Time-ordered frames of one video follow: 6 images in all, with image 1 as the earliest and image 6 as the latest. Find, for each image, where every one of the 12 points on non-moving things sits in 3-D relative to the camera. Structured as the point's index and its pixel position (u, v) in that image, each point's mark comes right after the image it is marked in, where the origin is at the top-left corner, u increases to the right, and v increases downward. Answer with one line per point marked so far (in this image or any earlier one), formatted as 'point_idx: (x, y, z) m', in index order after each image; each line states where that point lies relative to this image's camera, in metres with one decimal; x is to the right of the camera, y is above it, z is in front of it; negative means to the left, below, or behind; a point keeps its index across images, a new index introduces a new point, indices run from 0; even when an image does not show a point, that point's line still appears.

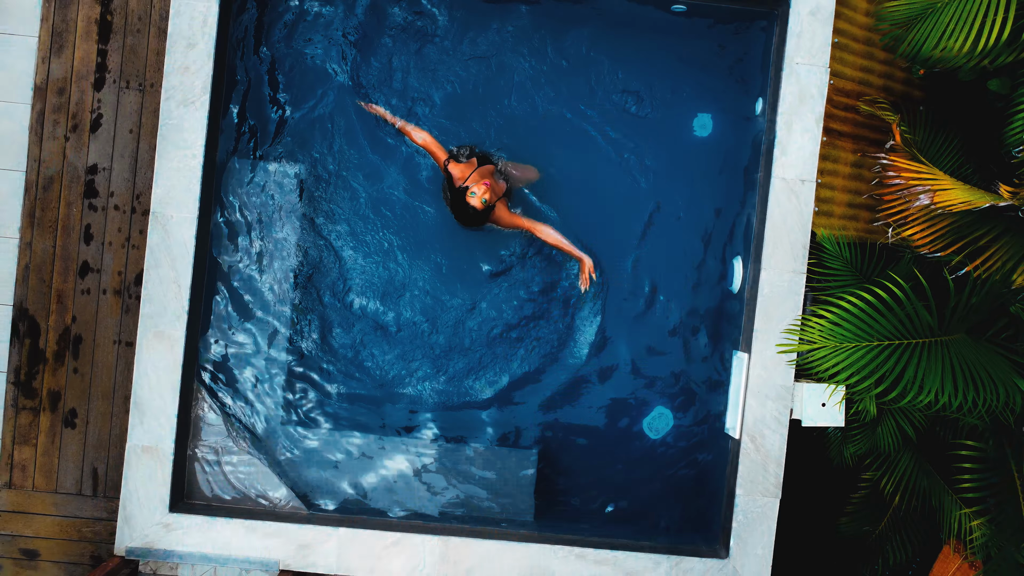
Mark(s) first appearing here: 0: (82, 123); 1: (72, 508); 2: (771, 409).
0: (-1.6, +0.6, +3.5) m
1: (-1.7, -0.8, +3.5) m
2: (+0.8, -0.4, +3.0) m
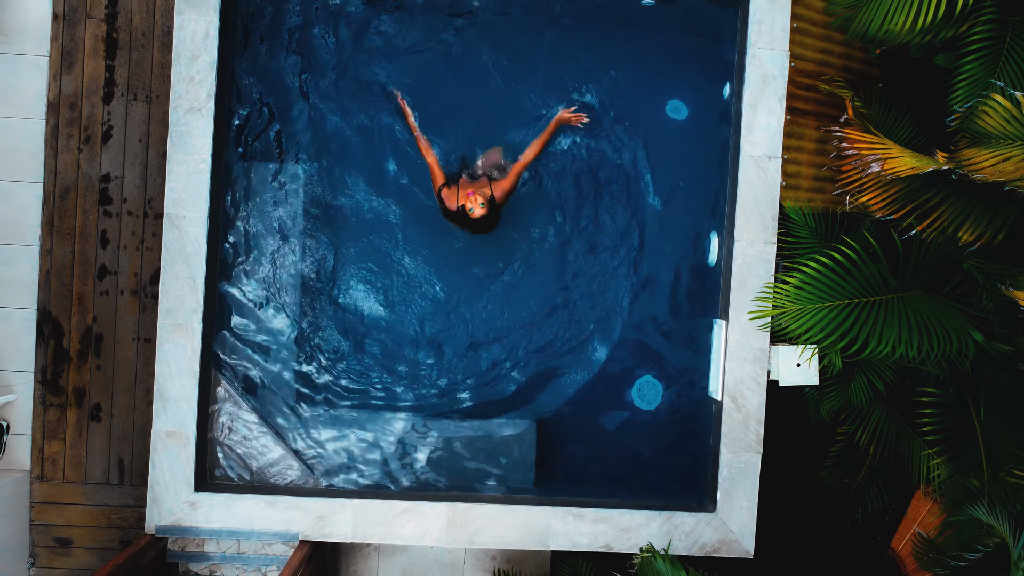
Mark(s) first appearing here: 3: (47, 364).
0: (-1.7, +0.6, +3.7) m
1: (-1.7, -0.8, +3.8) m
2: (+0.8, -0.3, +3.3) m
3: (-1.9, -0.3, +3.7) m
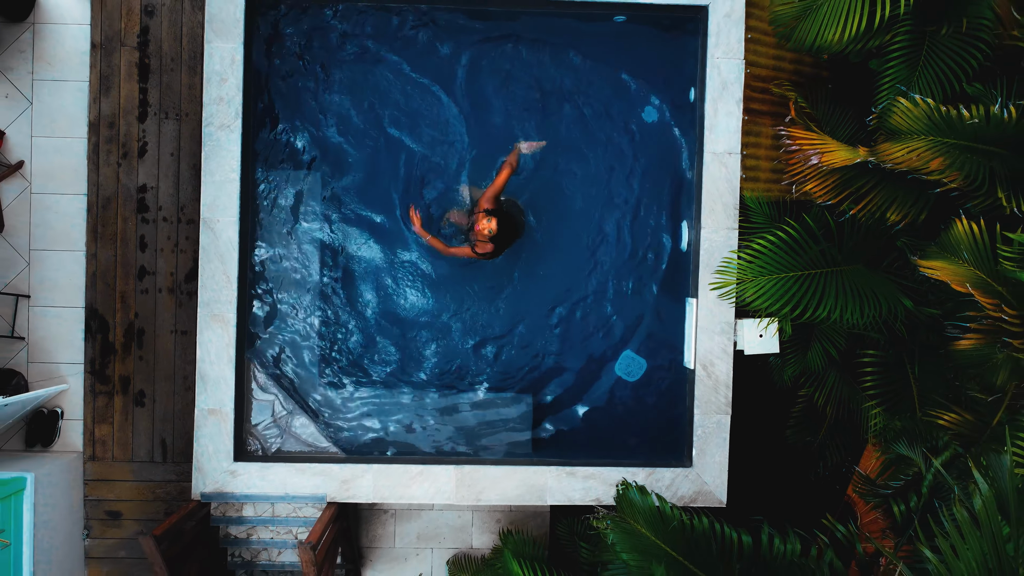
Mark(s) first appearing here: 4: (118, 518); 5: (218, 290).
0: (-1.7, +0.6, +4.2) m
1: (-1.7, -0.8, +4.2) m
2: (+0.8, -0.2, +3.7) m
3: (-1.9, -0.3, +4.2) m
4: (-1.8, -1.0, +4.2) m
5: (-1.1, 0.0, +3.6) m
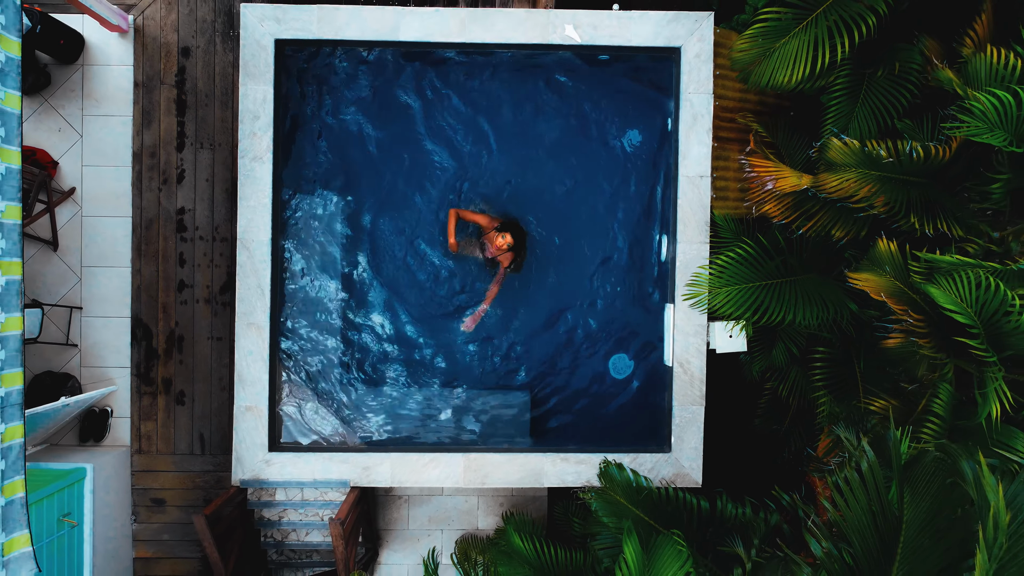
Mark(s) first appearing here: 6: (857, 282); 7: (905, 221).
0: (-1.7, +0.6, +4.7) m
1: (-1.7, -0.9, +4.7) m
2: (+0.8, -0.2, +4.2) m
3: (-1.9, -0.4, +4.7) m
4: (-1.8, -1.1, +4.7) m
5: (-1.2, -0.1, +4.1) m
6: (+1.1, 0.0, +3.1) m
7: (+1.3, +0.2, +3.1) m
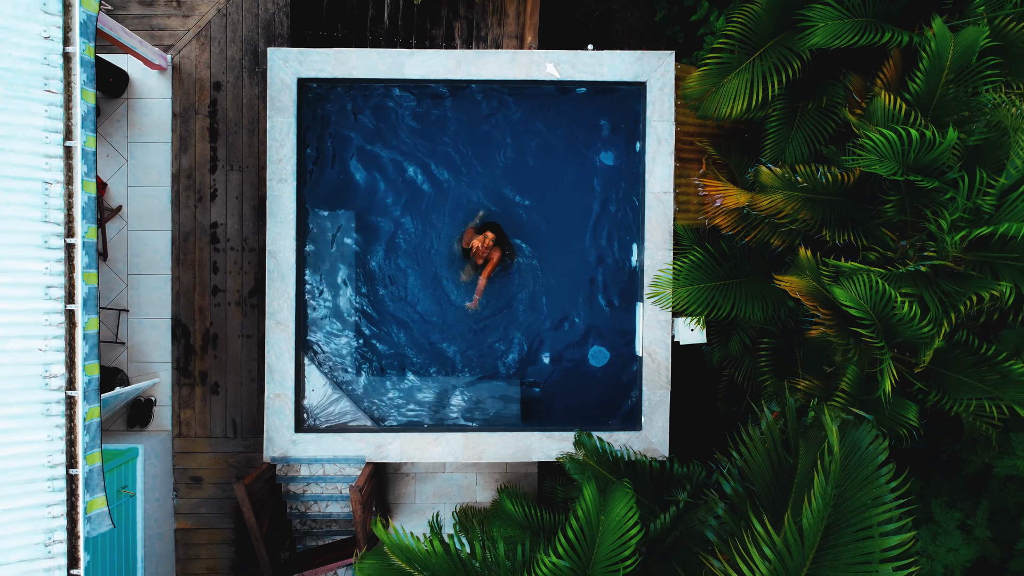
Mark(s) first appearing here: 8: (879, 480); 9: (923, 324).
0: (-1.8, +0.5, +5.3) m
1: (-1.7, -0.9, +5.4) m
2: (+0.8, -0.2, +4.9) m
3: (-1.9, -0.4, +5.4) m
4: (-1.8, -1.1, +5.4) m
5: (-1.2, -0.1, +4.8) m
6: (+1.1, 0.0, +3.7) m
7: (+1.3, +0.2, +3.8) m
8: (+0.9, -0.5, +2.3) m
9: (+1.5, -0.1, +3.3) m
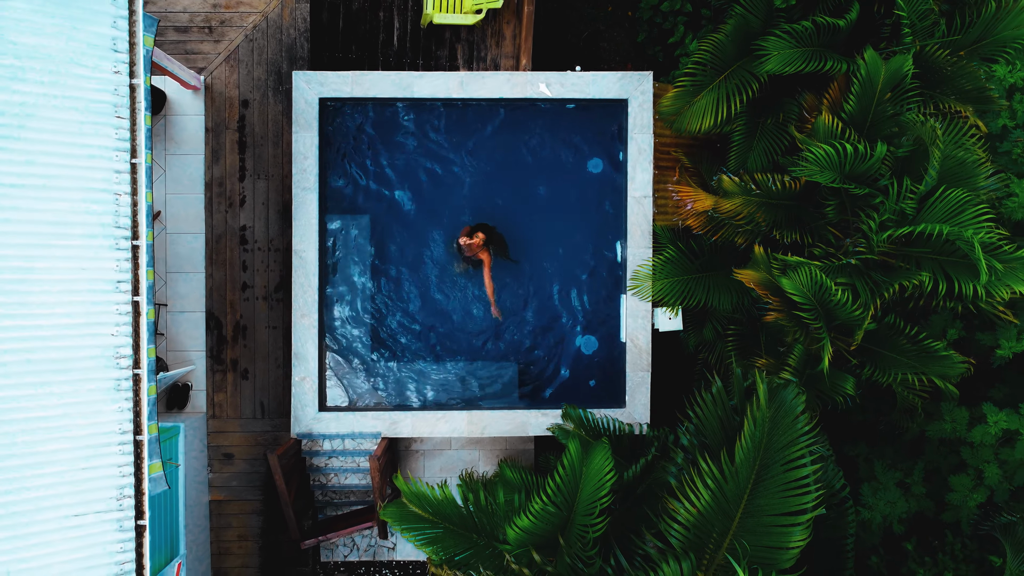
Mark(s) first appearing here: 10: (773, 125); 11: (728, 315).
0: (-1.8, +0.6, +6.0) m
1: (-1.7, -0.9, +6.0) m
2: (+0.8, -0.2, +5.5) m
3: (-1.9, -0.4, +6.0) m
4: (-1.8, -1.1, +6.0) m
5: (-1.2, -0.1, +5.4) m
6: (+1.1, +0.1, +4.3) m
7: (+1.3, +0.3, +4.4) m
8: (+0.9, -0.4, +2.9) m
9: (+1.5, -0.1, +3.9) m
10: (+1.3, +0.8, +4.8) m
11: (+1.2, -0.1, +5.0) m
